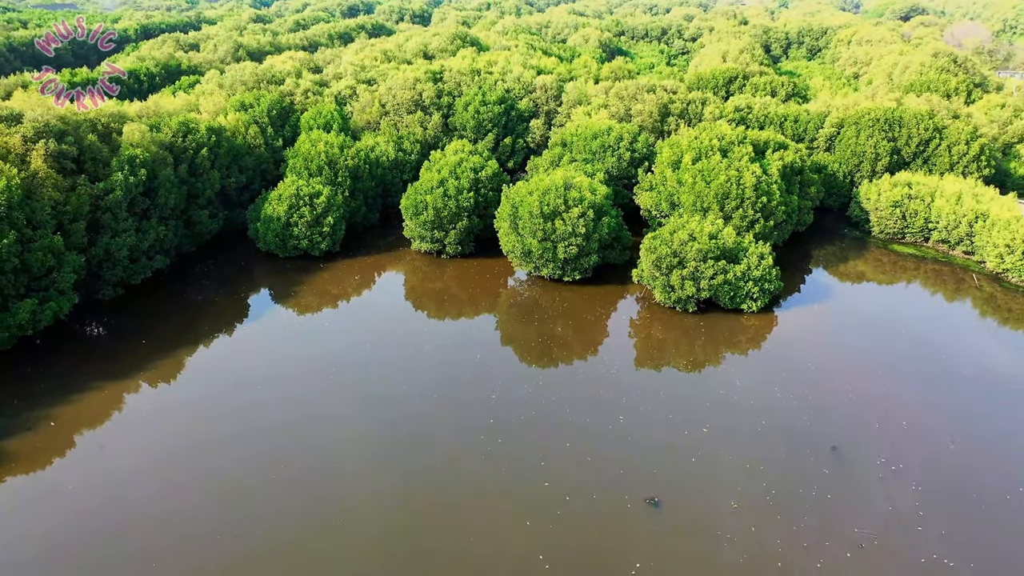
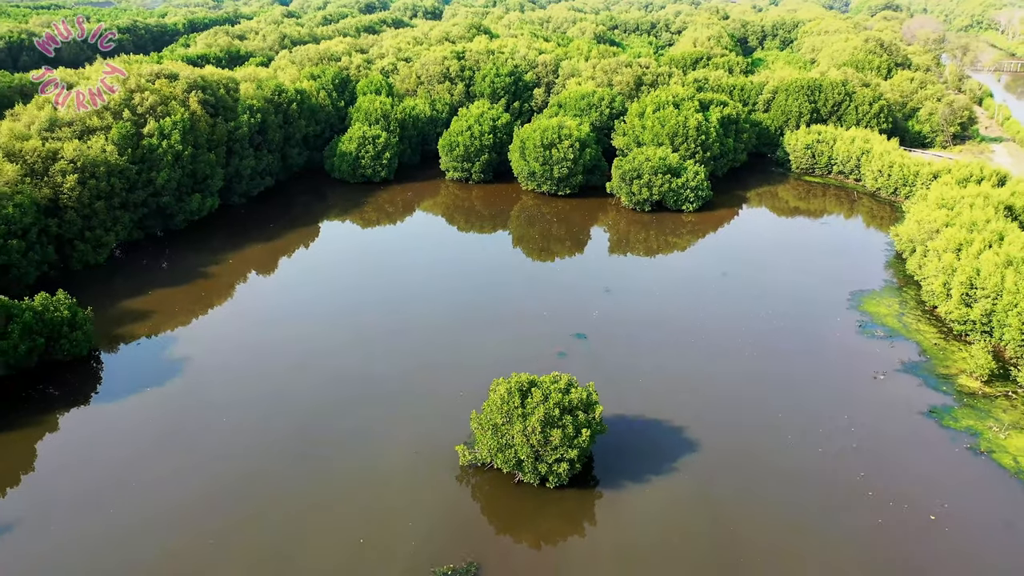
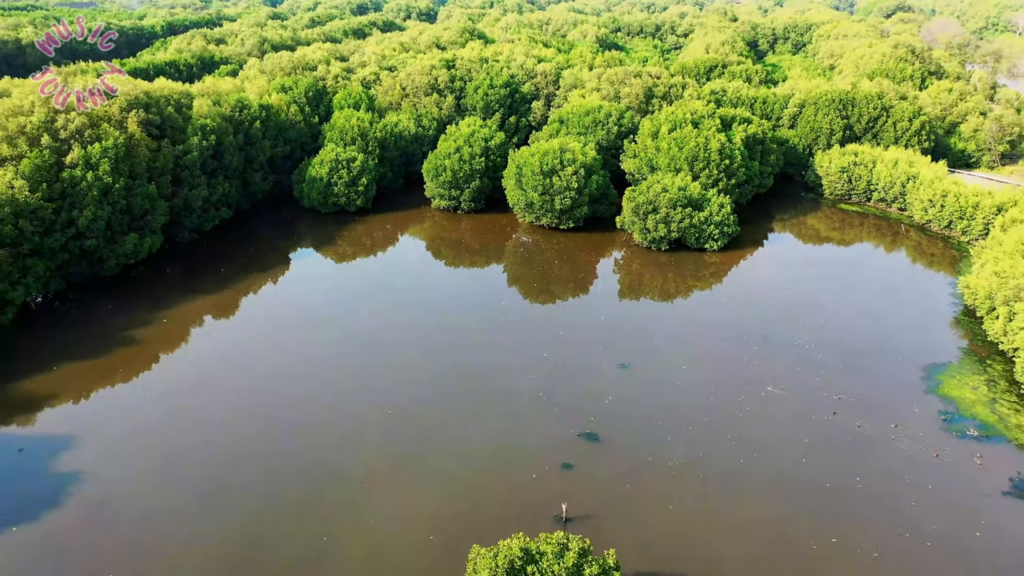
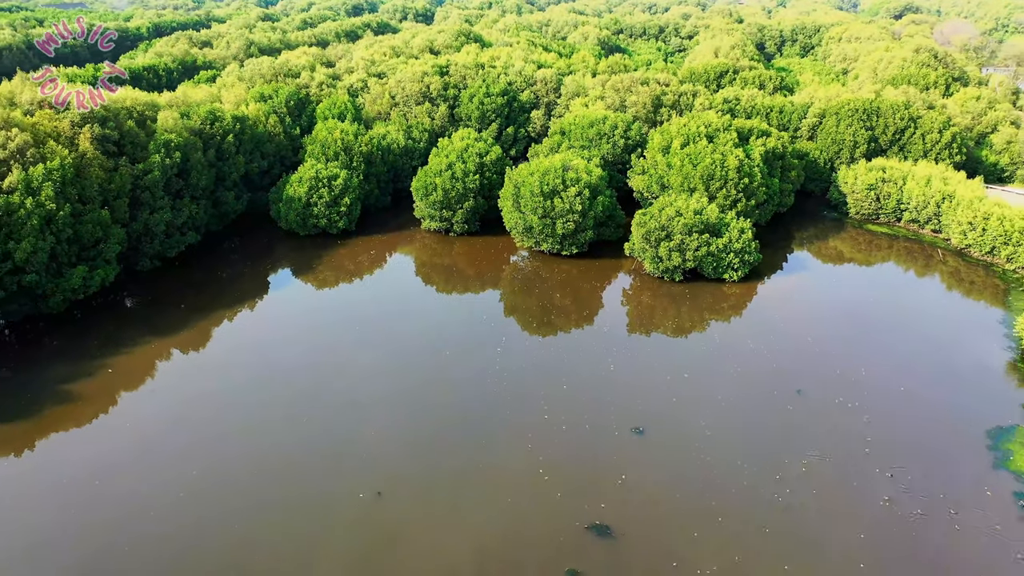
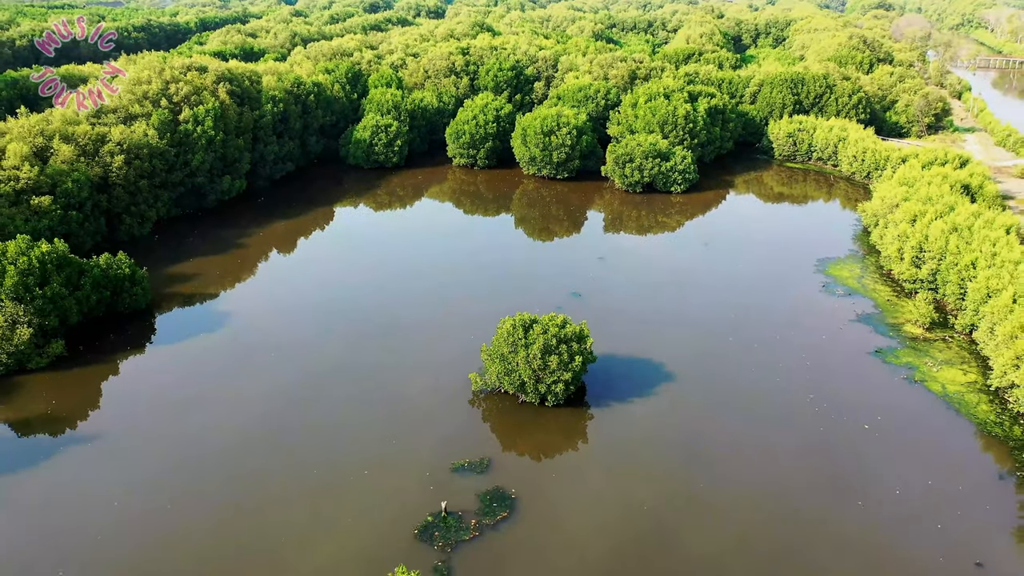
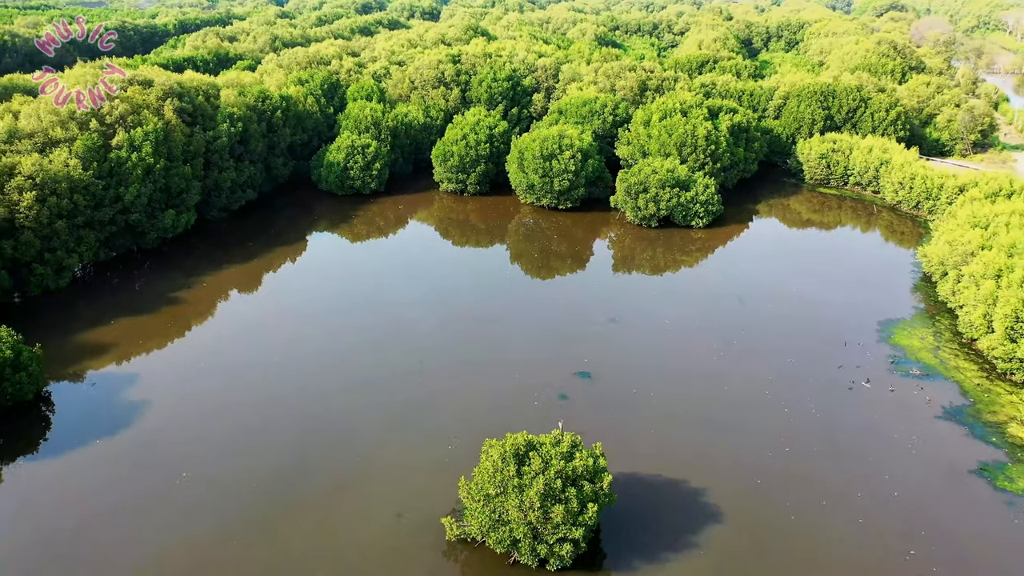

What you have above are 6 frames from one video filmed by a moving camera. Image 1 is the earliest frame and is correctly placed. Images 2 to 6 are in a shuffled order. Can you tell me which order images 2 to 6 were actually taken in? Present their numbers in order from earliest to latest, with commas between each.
4, 3, 6, 2, 5
